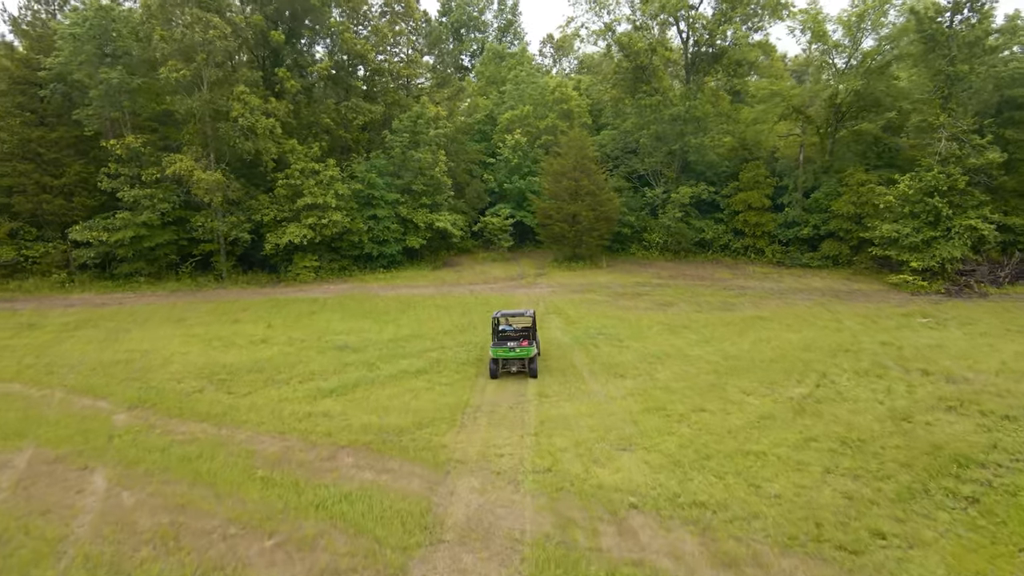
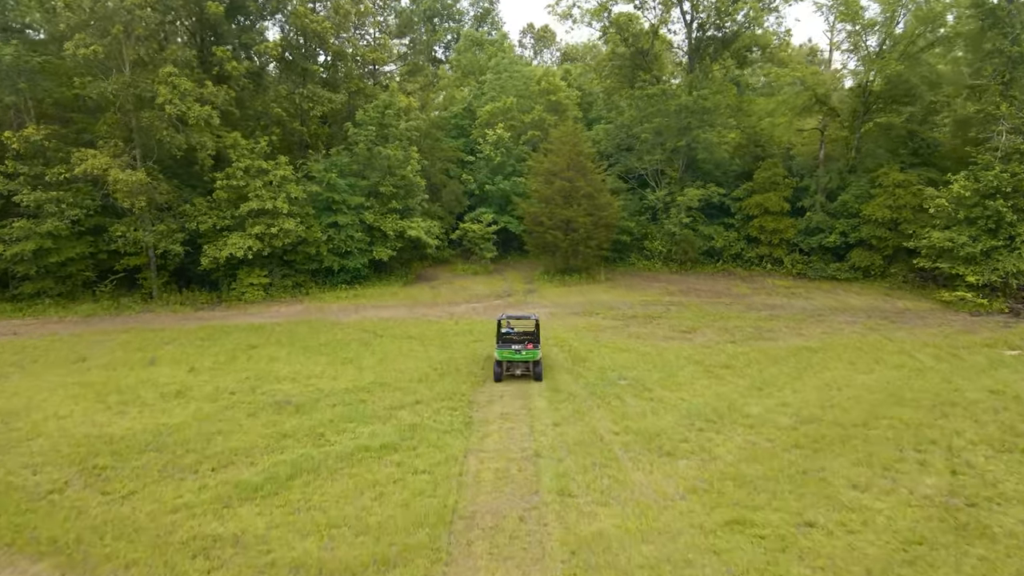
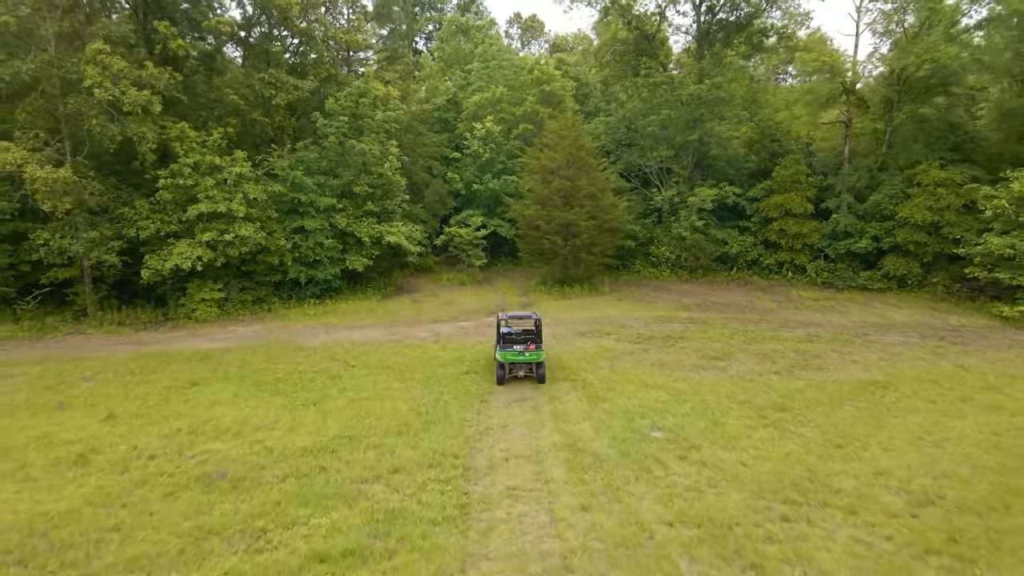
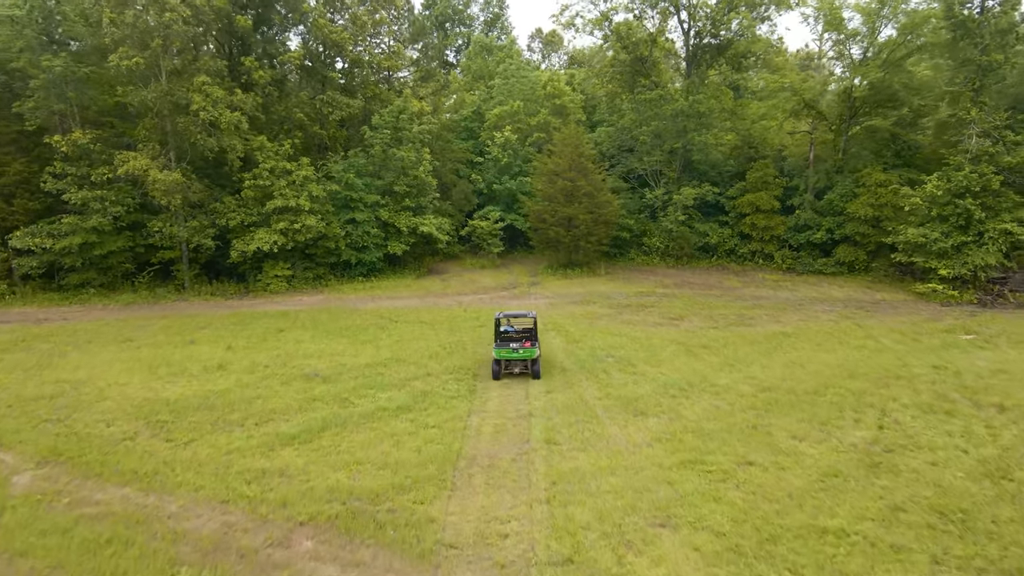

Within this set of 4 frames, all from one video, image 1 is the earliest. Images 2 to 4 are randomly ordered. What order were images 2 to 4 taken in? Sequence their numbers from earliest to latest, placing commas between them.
4, 2, 3
